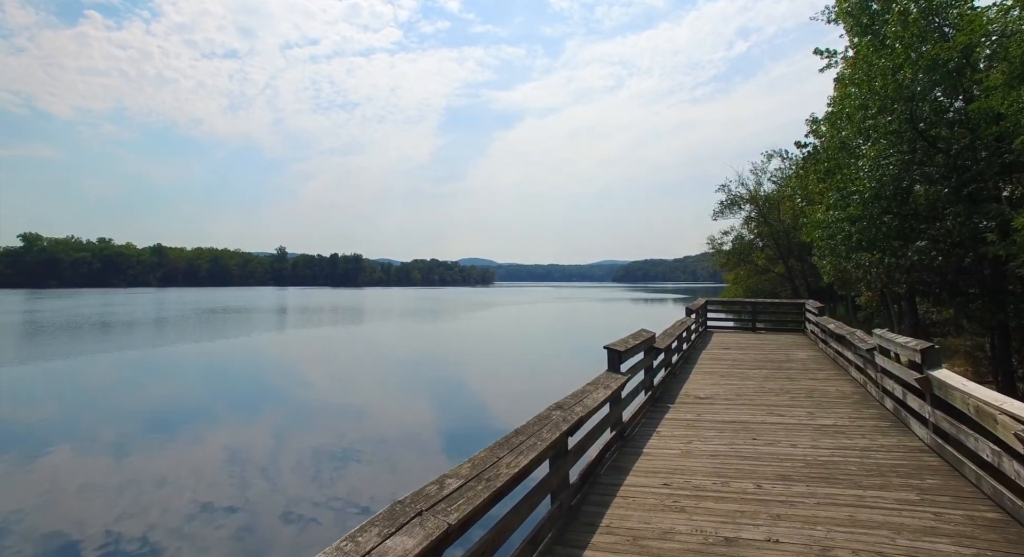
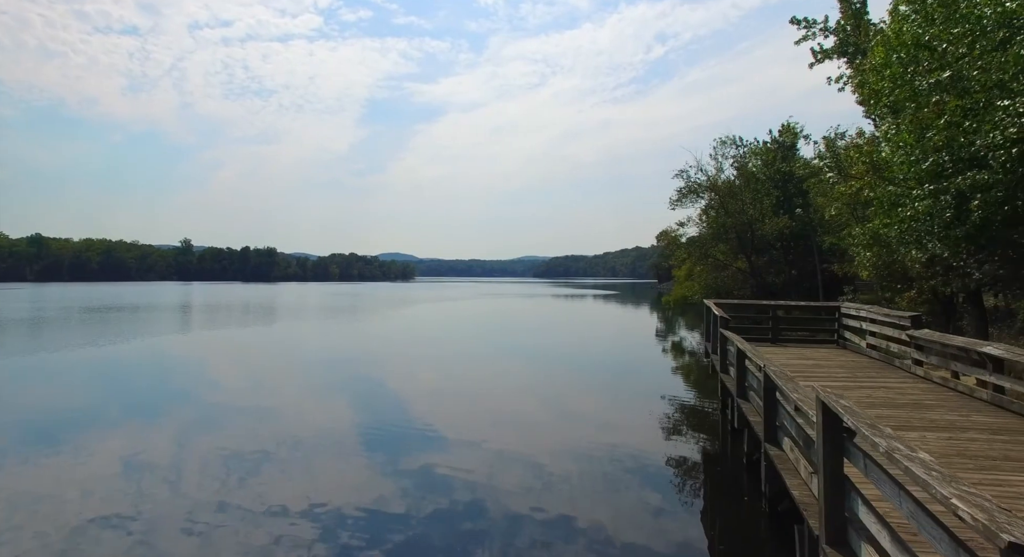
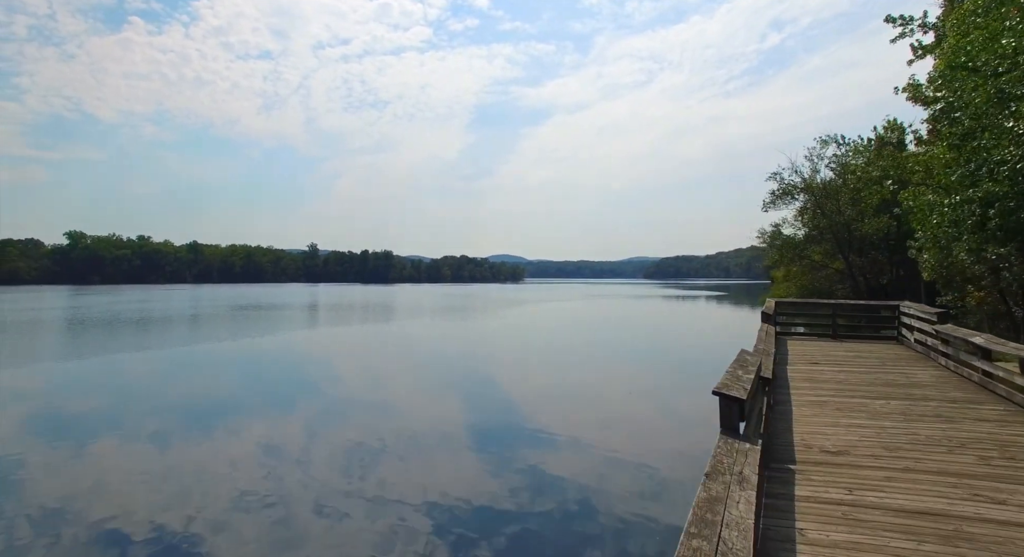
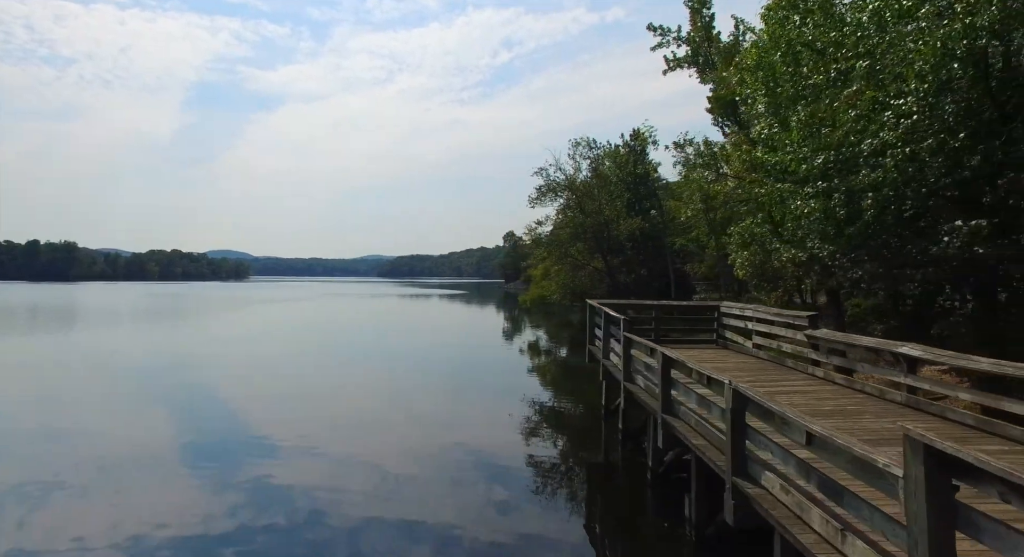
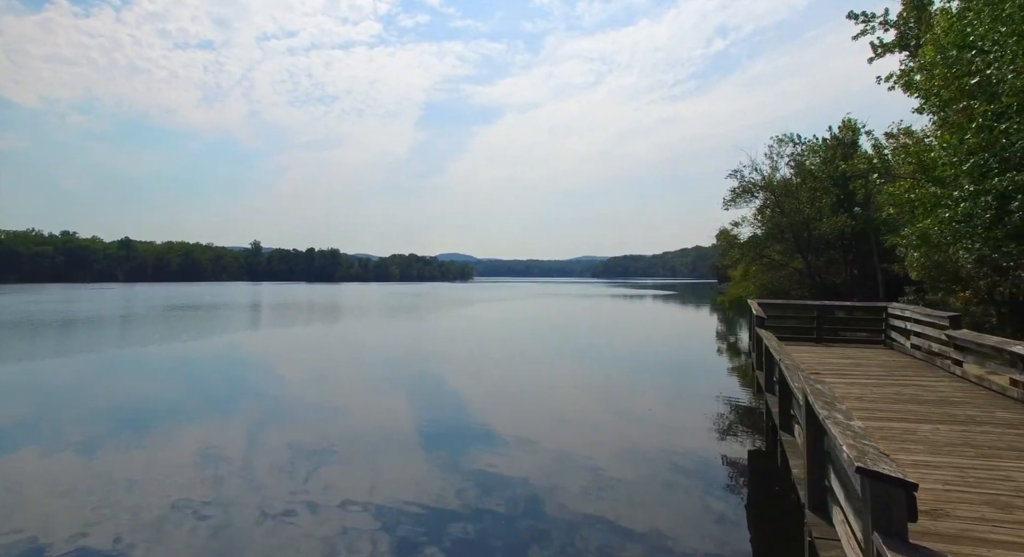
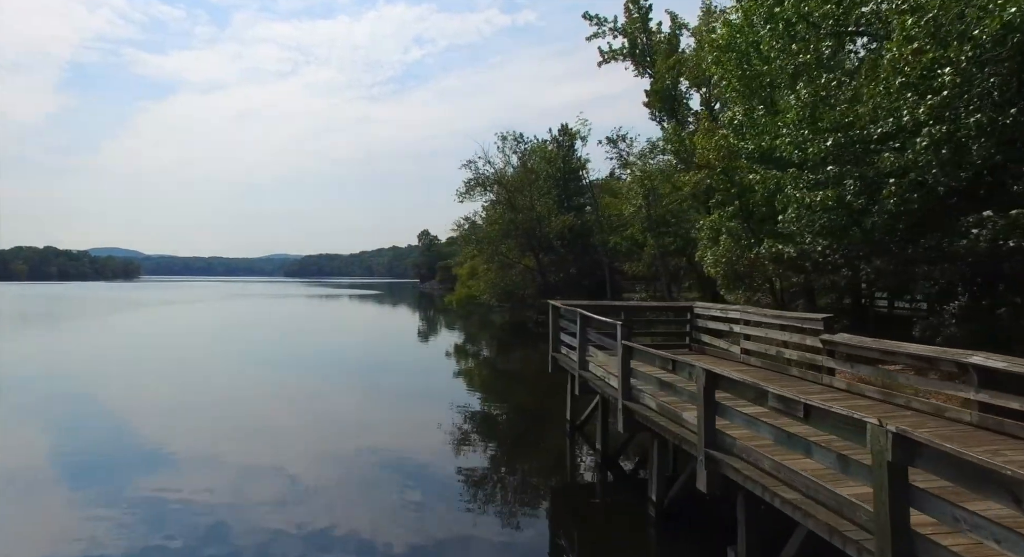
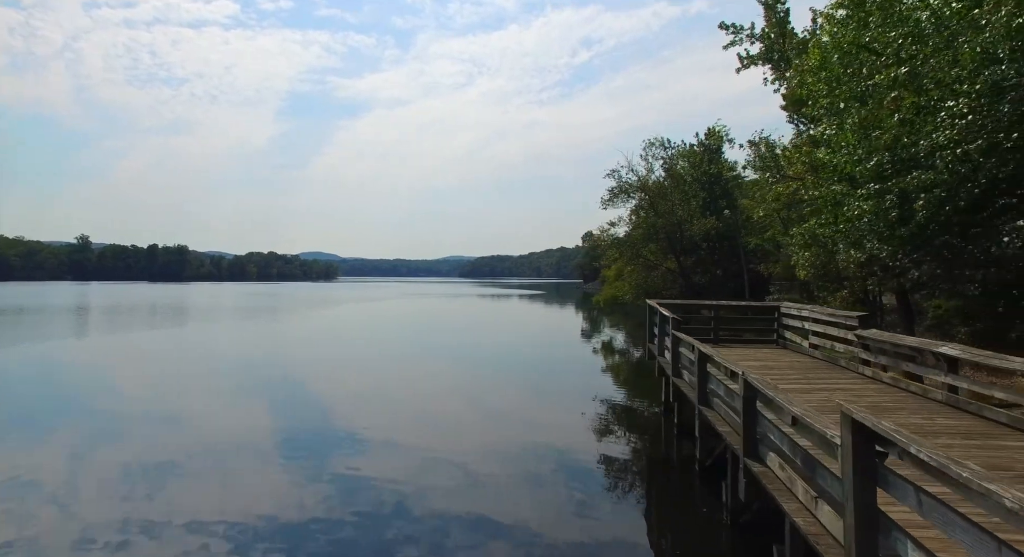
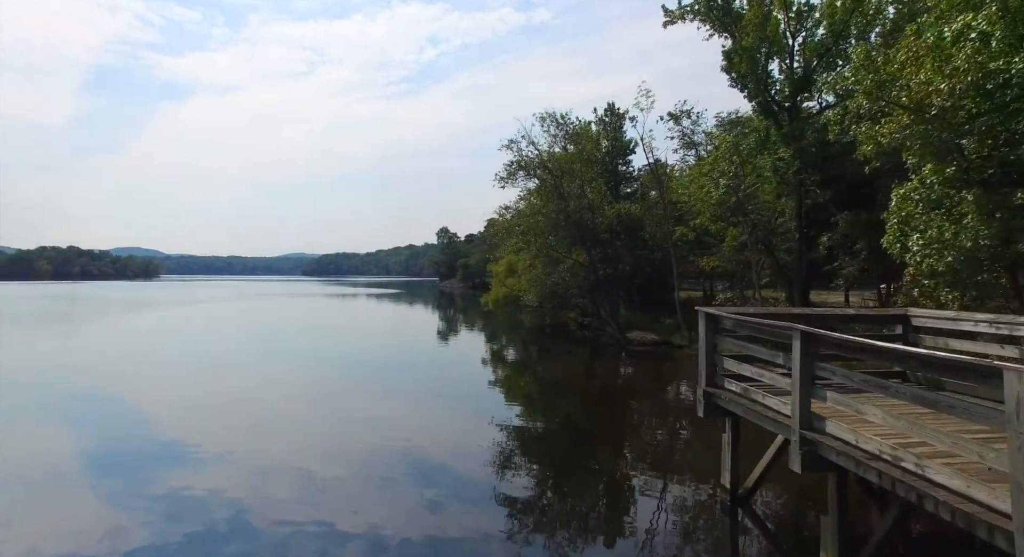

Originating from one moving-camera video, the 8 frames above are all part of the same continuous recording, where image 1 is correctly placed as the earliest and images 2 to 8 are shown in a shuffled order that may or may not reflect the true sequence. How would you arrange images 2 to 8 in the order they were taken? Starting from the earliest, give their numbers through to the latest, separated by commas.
3, 5, 2, 7, 4, 6, 8
